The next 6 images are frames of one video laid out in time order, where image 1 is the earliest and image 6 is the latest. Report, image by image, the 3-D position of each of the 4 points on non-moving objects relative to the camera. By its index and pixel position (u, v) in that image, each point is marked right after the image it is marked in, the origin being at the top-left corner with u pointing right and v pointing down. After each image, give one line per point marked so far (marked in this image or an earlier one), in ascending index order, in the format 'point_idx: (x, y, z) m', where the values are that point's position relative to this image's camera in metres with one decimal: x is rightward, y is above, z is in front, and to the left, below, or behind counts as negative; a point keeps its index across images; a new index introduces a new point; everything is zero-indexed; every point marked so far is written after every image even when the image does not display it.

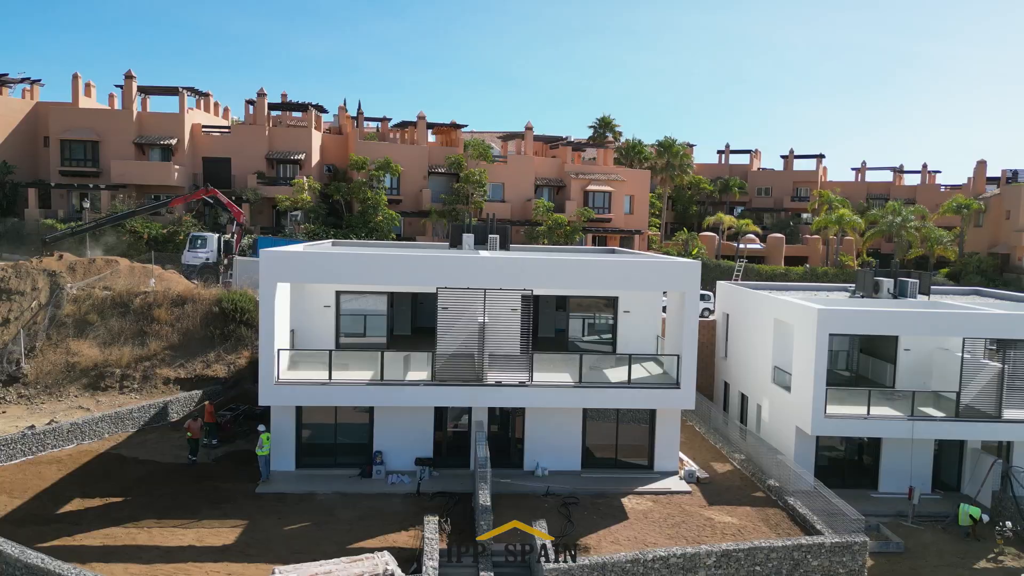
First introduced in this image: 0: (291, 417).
0: (-5.5, -3.2, +18.3) m
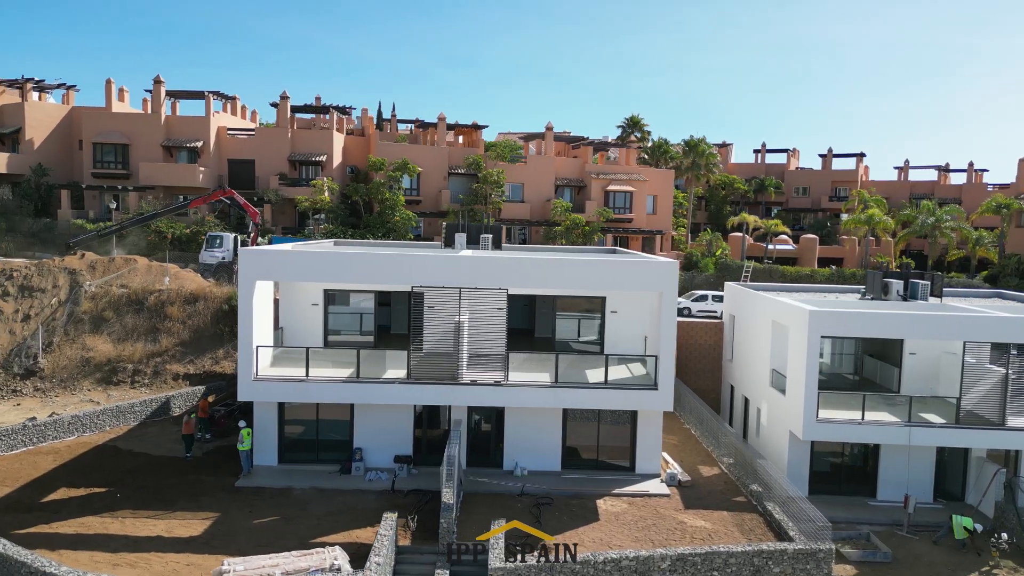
0: (-6.1, -3.1, +18.6) m
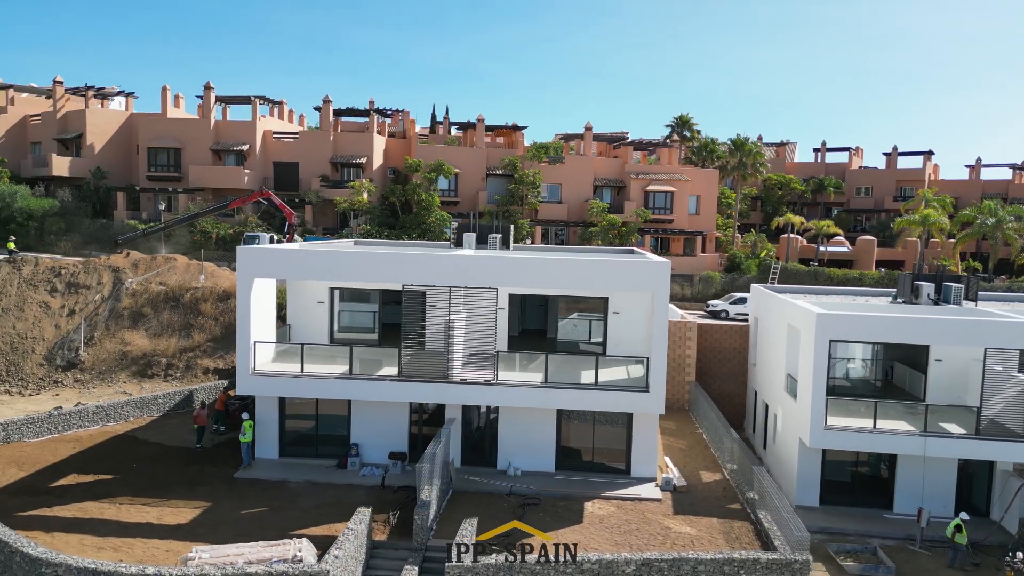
0: (-6.2, -3.1, +19.1) m
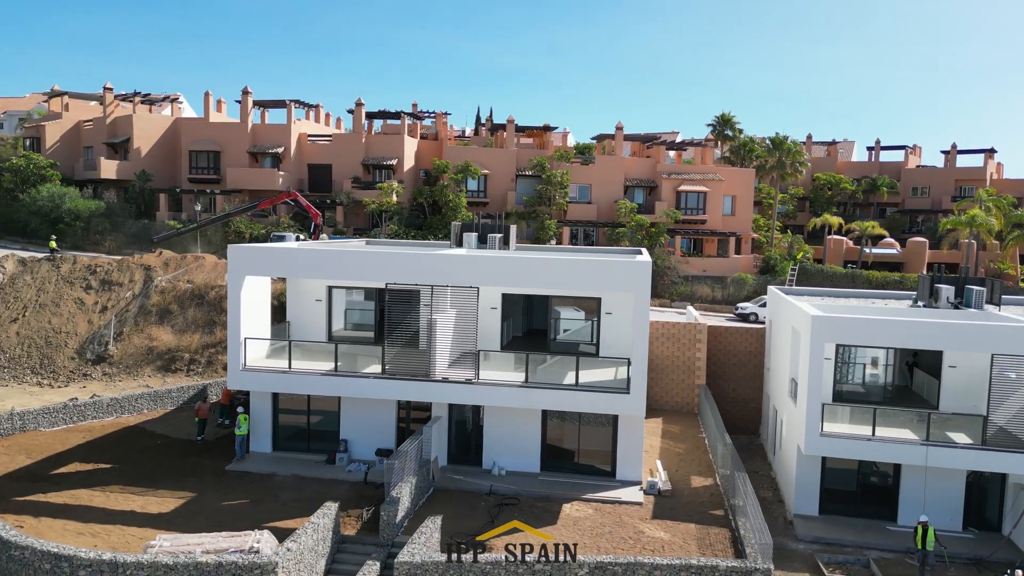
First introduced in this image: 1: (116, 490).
0: (-6.5, -3.0, +19.6) m
1: (-9.0, -4.6, +16.9) m
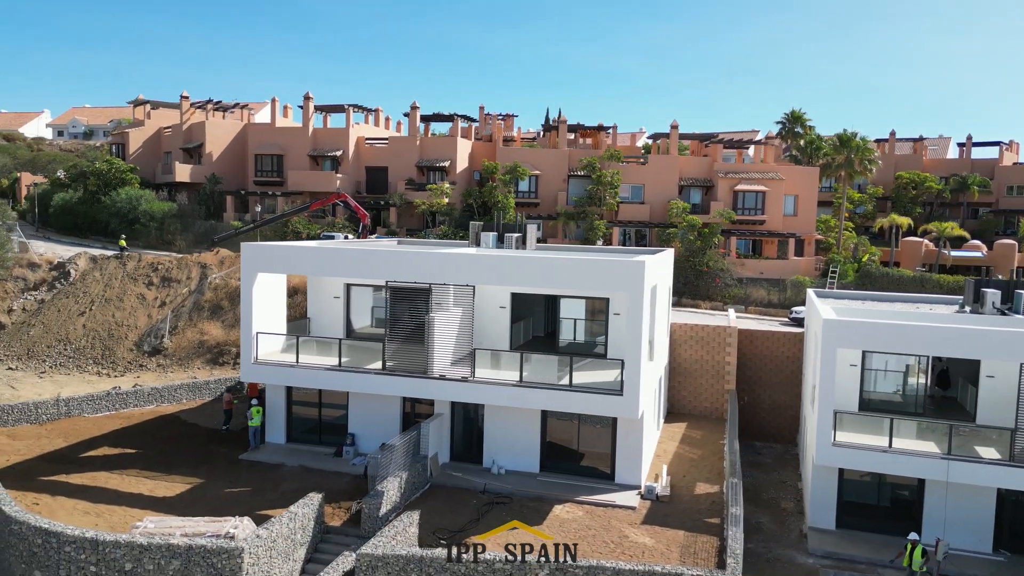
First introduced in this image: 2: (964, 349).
0: (-6.4, -2.9, +20.3) m
1: (-9.2, -4.5, +17.9) m
2: (+10.3, -1.4, +16.9) m
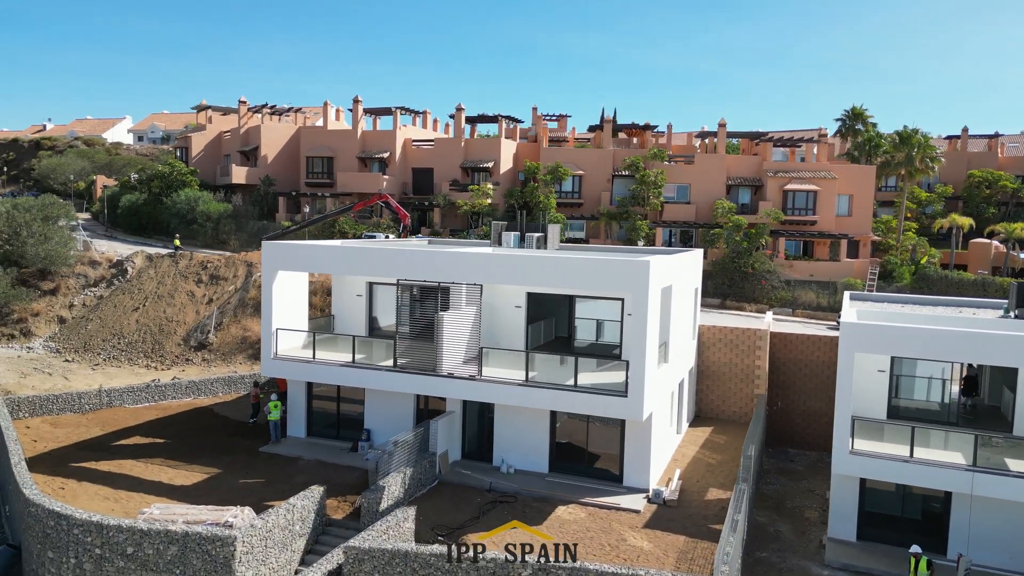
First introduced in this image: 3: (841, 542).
0: (-5.9, -2.9, +20.8) m
1: (-9.0, -4.4, +18.7) m
2: (+10.4, -1.5, +16.0) m
3: (+7.9, -6.1, +17.8) m
